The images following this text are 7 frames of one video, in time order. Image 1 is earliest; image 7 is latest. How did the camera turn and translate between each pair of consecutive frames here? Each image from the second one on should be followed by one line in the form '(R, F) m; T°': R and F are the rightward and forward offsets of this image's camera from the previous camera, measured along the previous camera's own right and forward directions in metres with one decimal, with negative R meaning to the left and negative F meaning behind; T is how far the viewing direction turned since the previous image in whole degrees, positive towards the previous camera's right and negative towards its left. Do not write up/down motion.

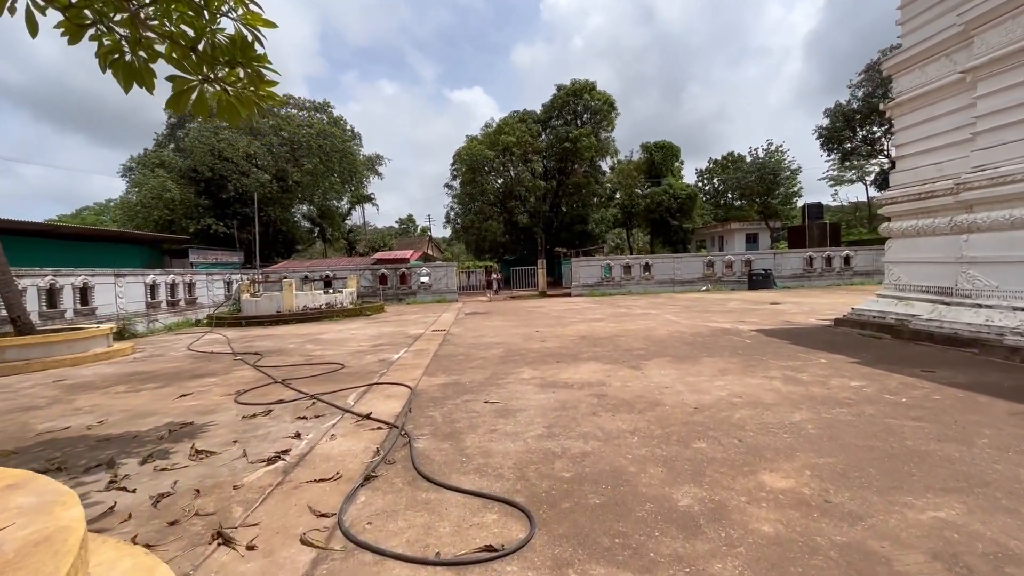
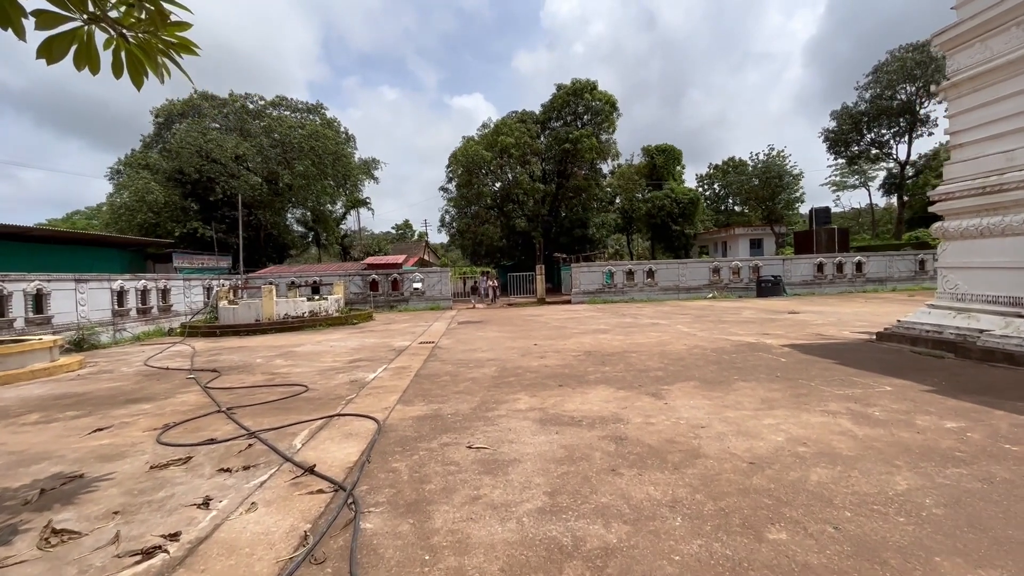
(0.0, +1.0) m; 0°
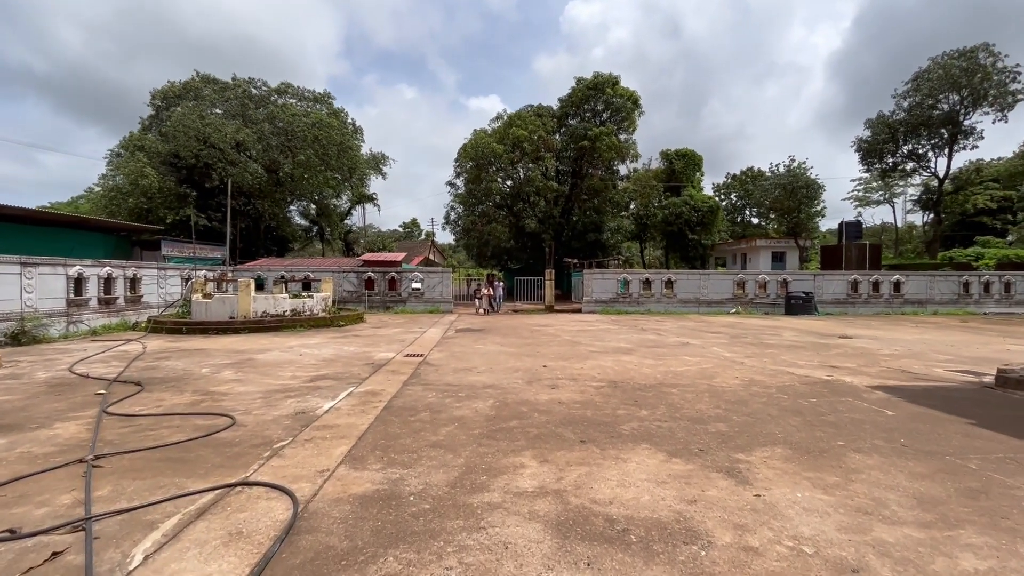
(0.0, +1.5) m; -1°
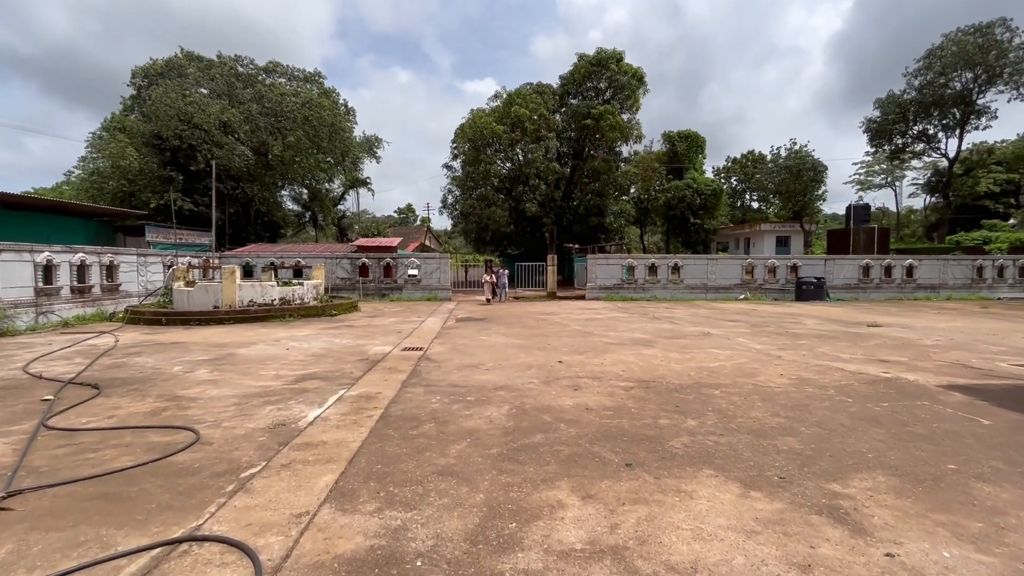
(-0.2, +0.7) m; +1°
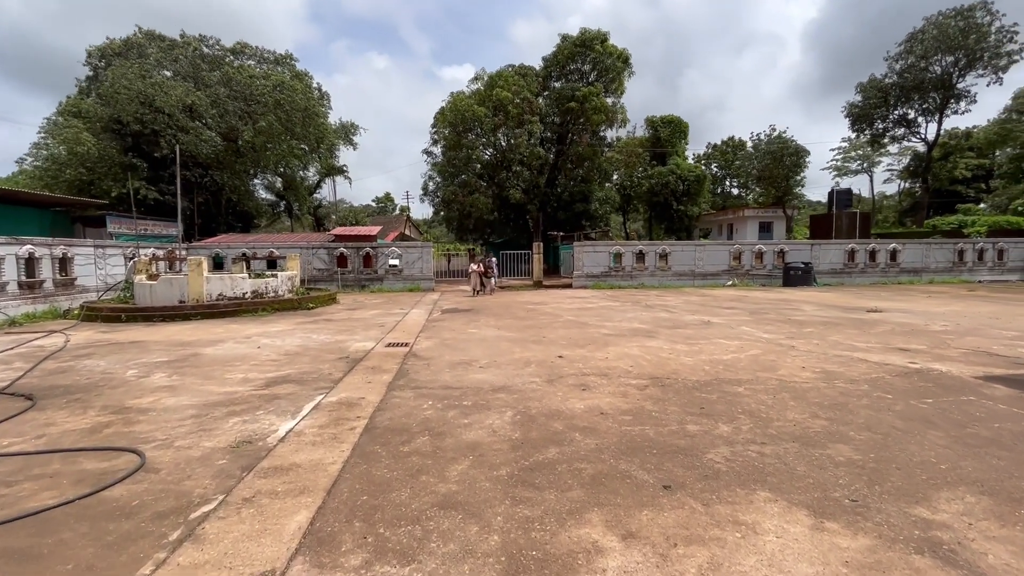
(-0.2, +0.5) m; +2°
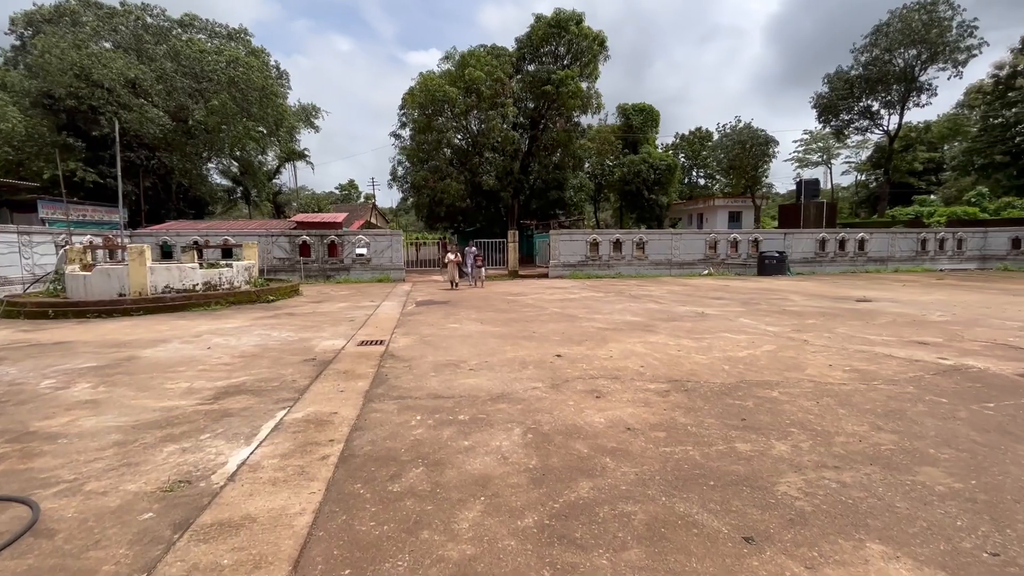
(-0.2, +0.6) m; +4°
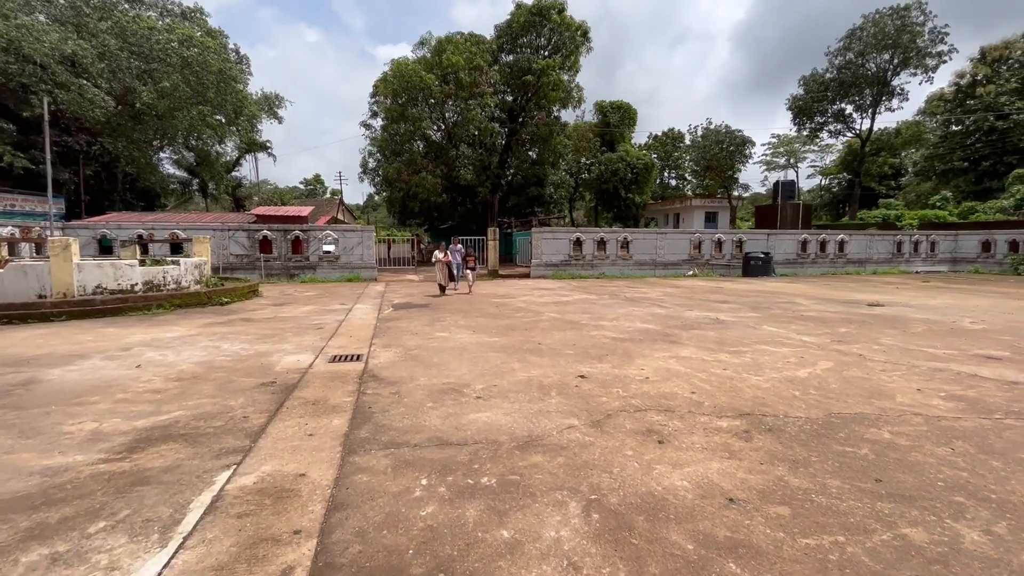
(-0.4, +0.9) m; +4°
